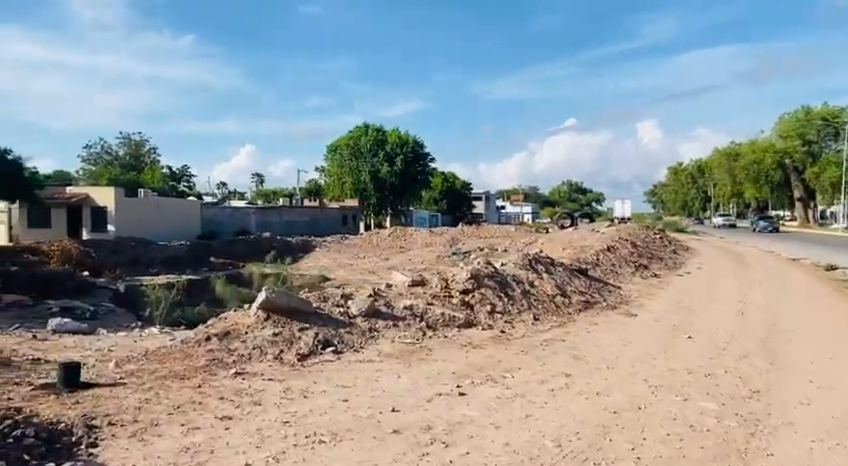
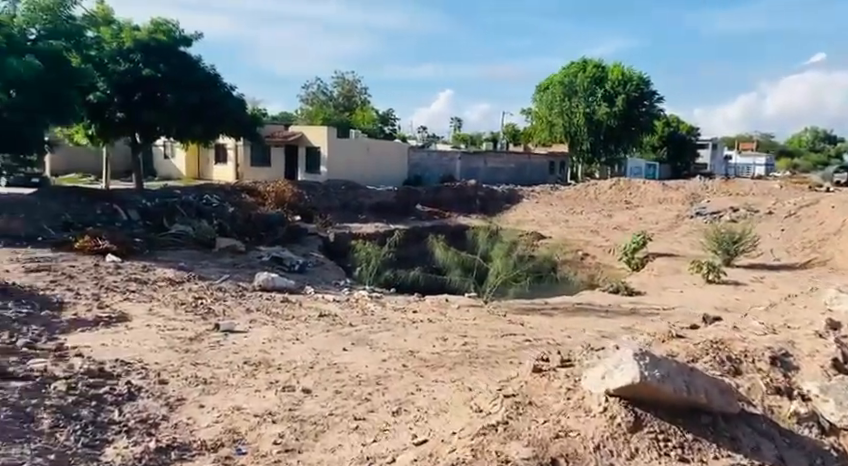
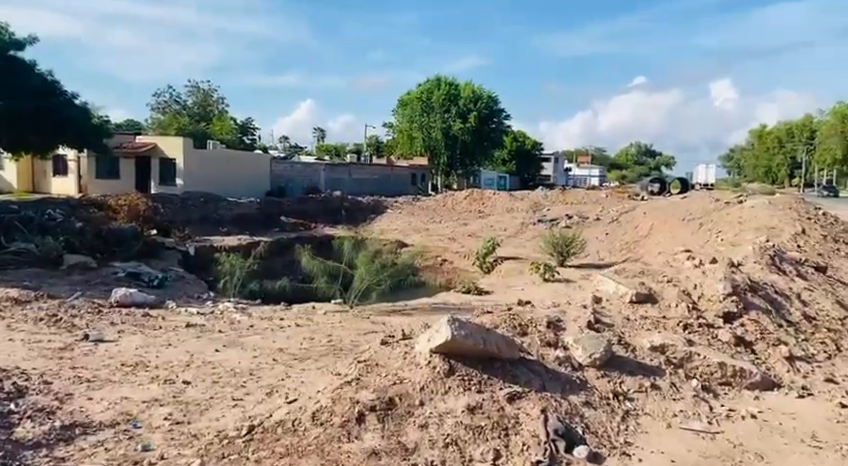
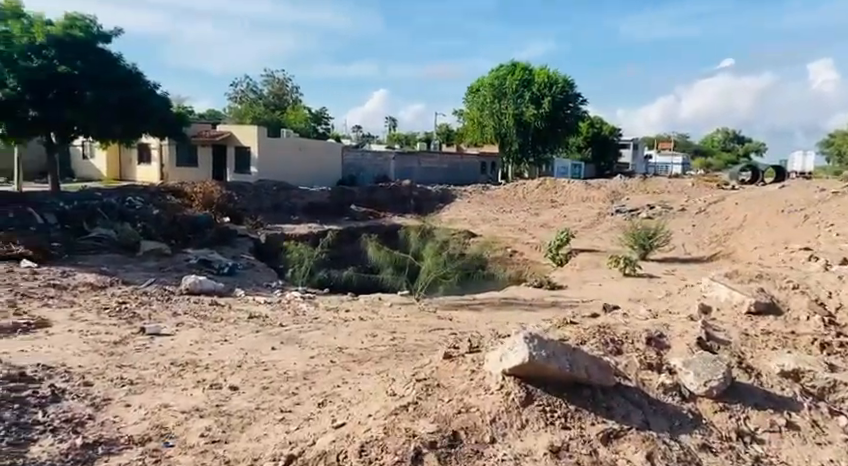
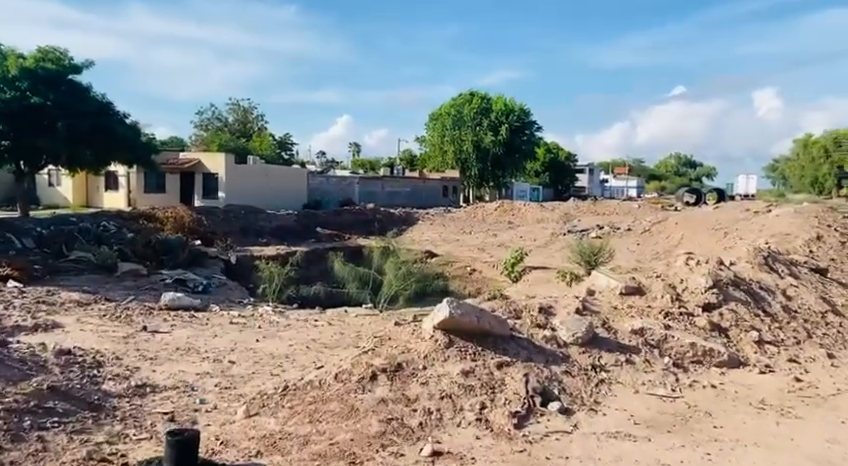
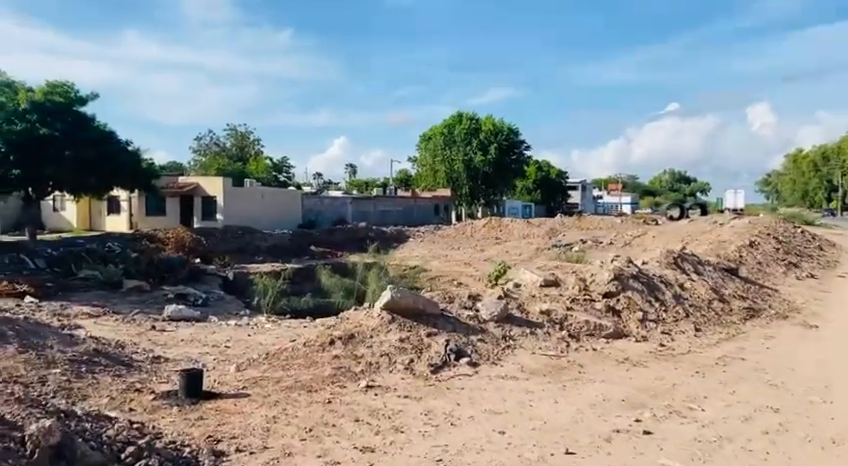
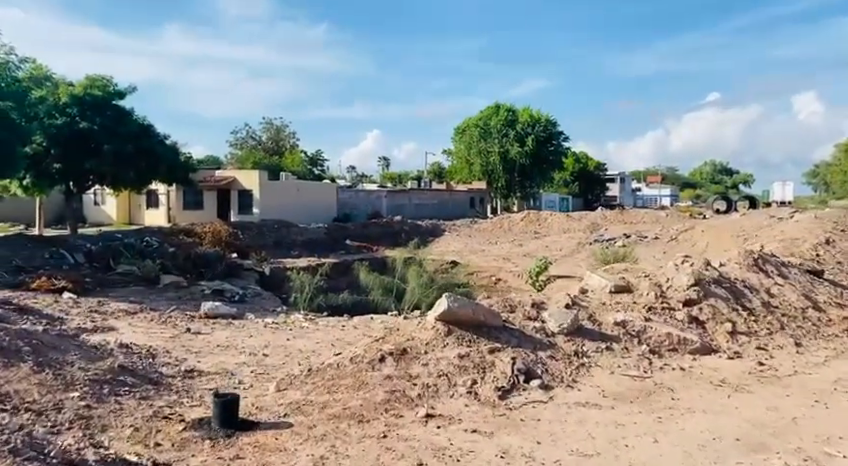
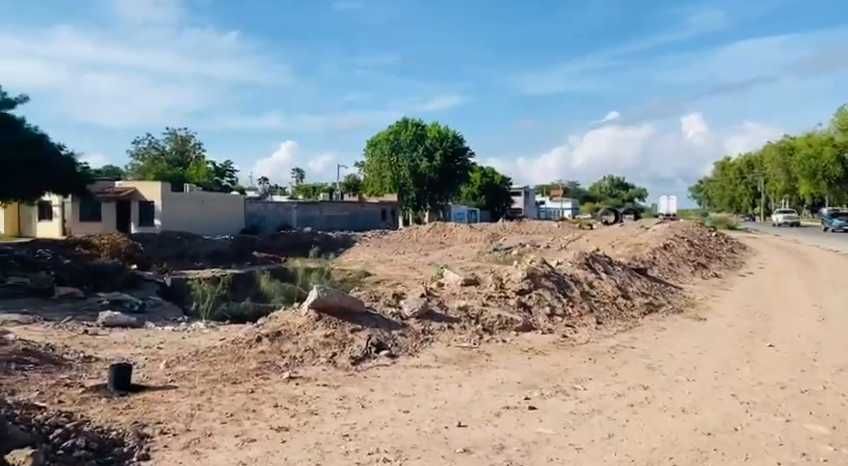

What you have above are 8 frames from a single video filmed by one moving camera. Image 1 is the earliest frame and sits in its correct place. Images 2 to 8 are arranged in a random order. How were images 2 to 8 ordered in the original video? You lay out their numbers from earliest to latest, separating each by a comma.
8, 6, 7, 5, 3, 4, 2
